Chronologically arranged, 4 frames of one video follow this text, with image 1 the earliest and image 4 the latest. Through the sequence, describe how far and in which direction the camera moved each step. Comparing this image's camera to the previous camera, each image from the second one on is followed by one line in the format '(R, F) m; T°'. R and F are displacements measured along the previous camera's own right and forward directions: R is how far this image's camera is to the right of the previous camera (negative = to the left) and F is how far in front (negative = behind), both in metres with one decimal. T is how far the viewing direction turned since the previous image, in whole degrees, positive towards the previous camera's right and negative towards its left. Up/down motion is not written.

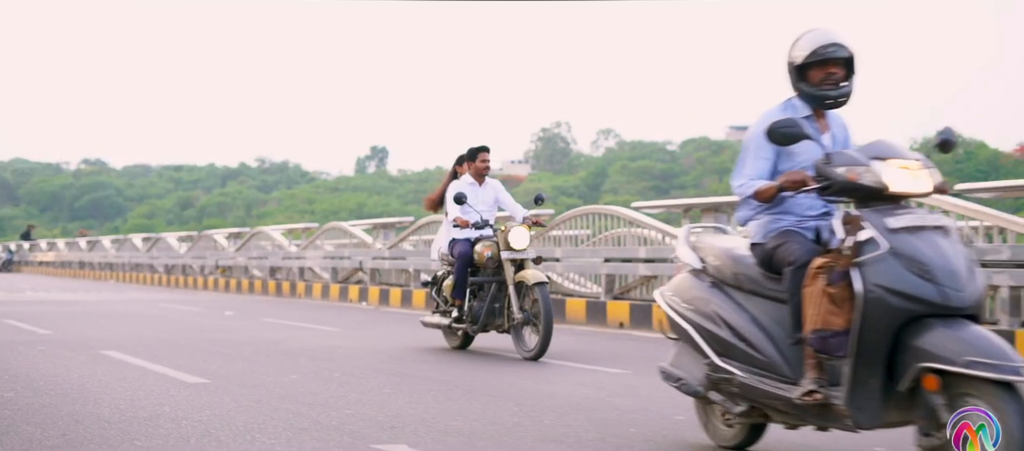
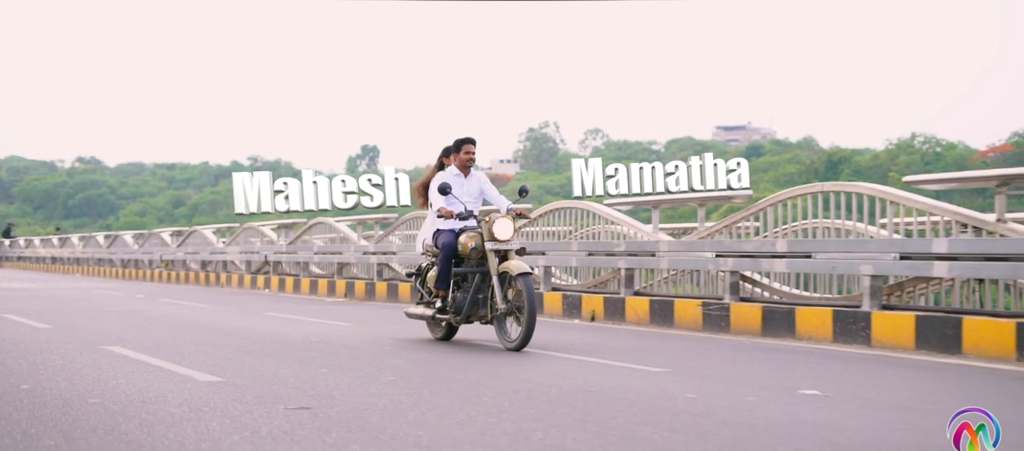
(+2.6, -3.3) m; 0°
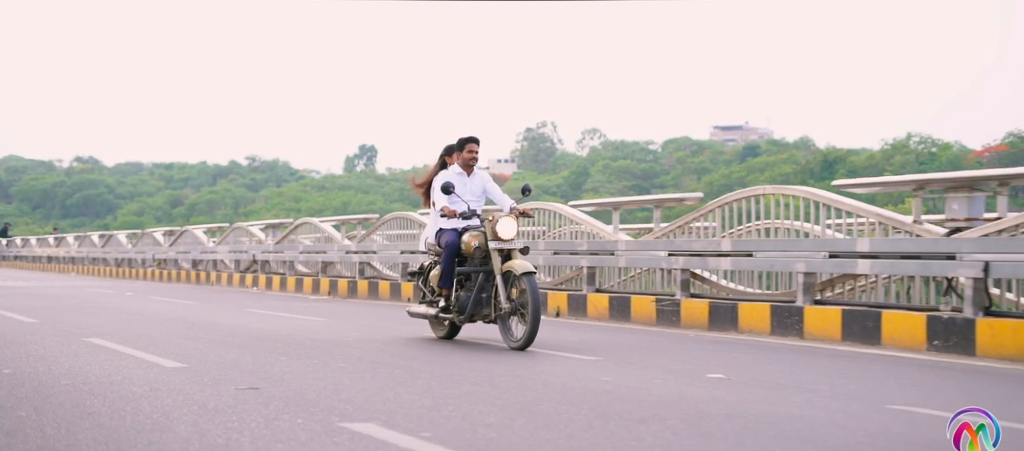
(+0.4, -0.5) m; 0°
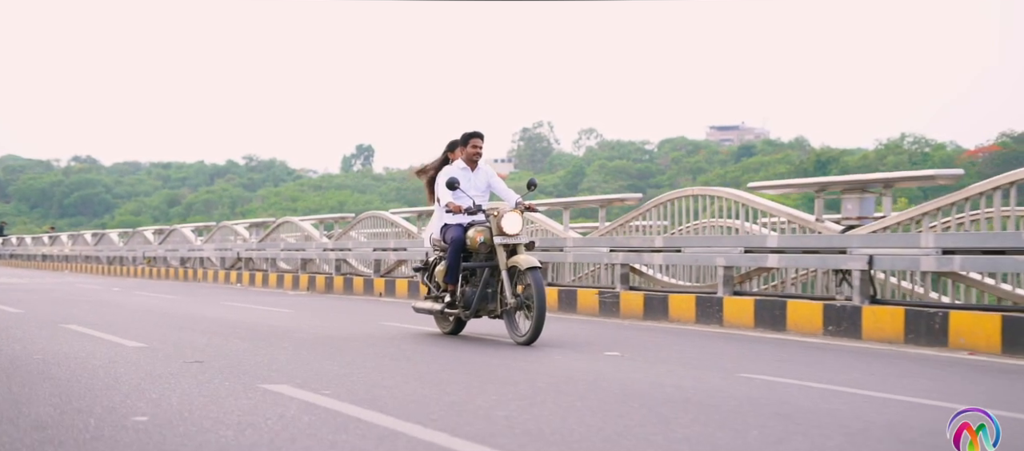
(+0.5, -0.8) m; 0°
